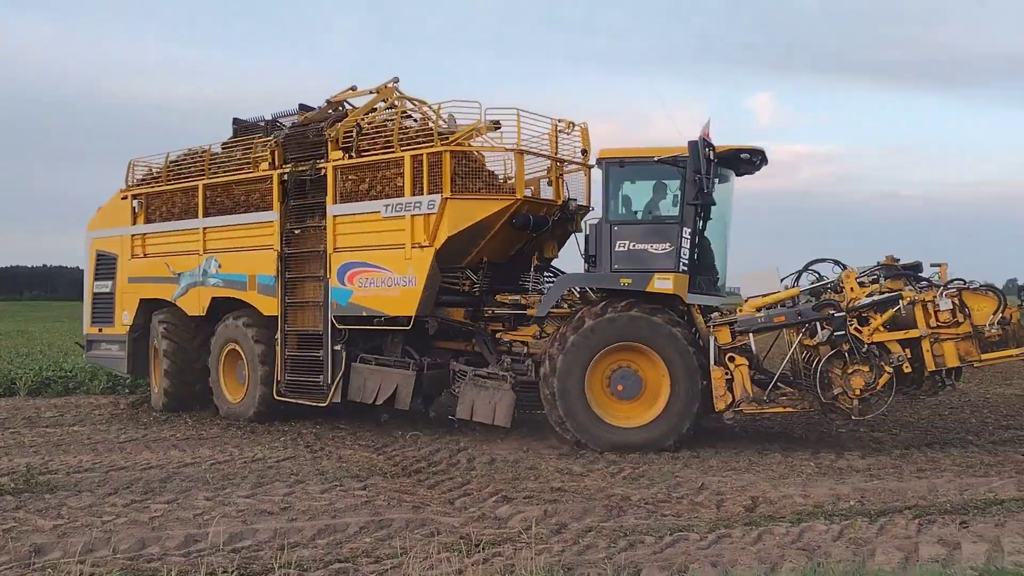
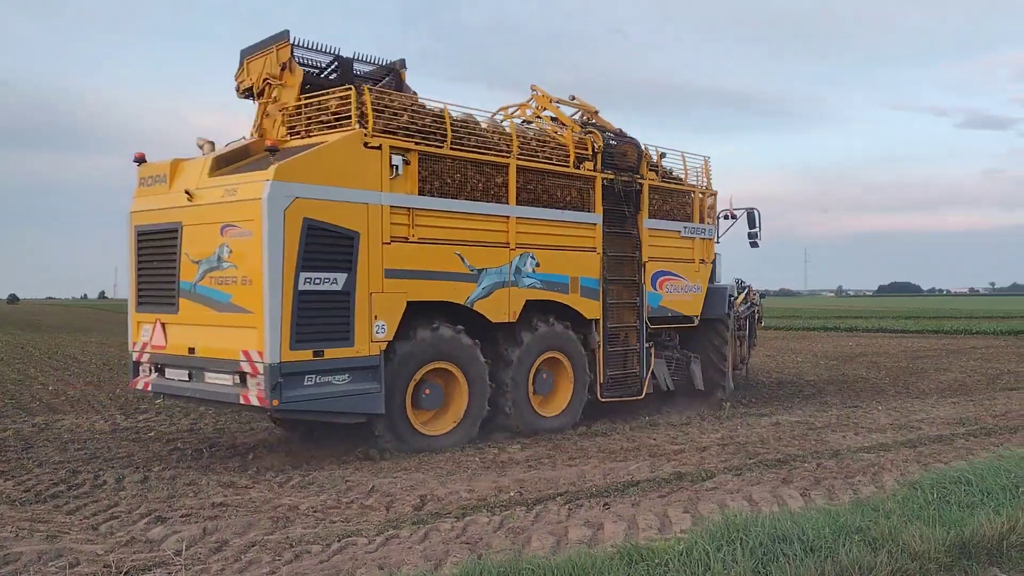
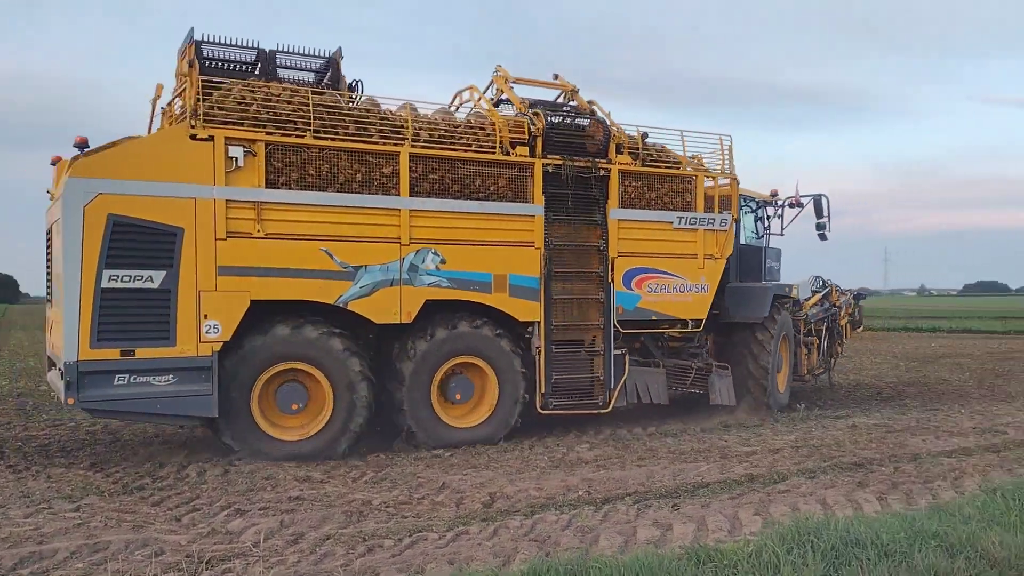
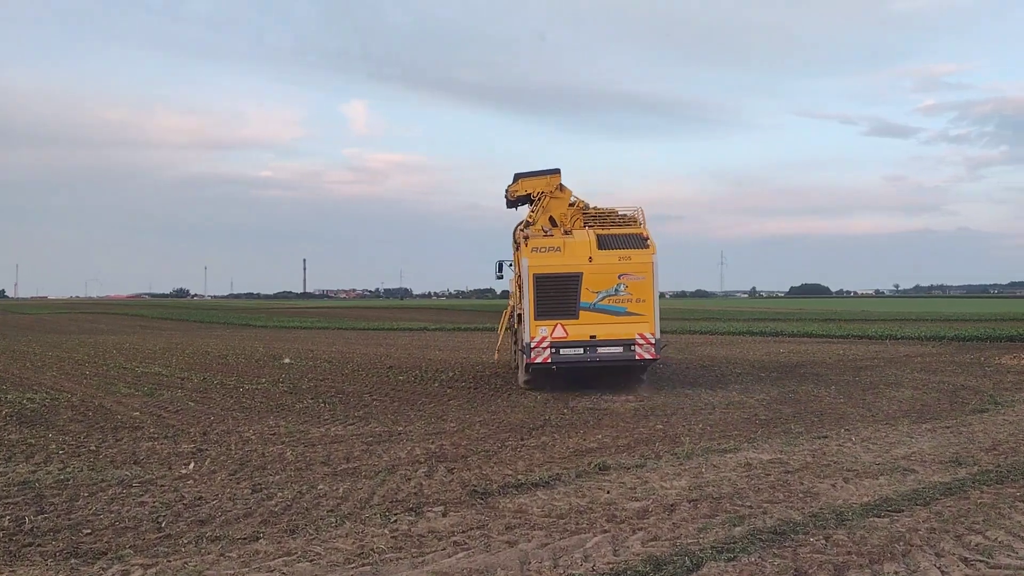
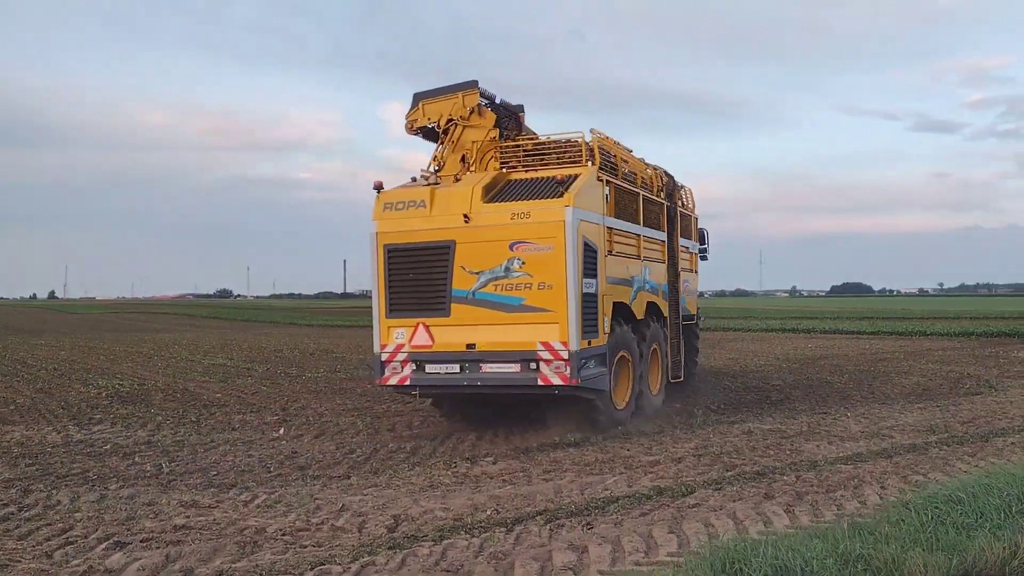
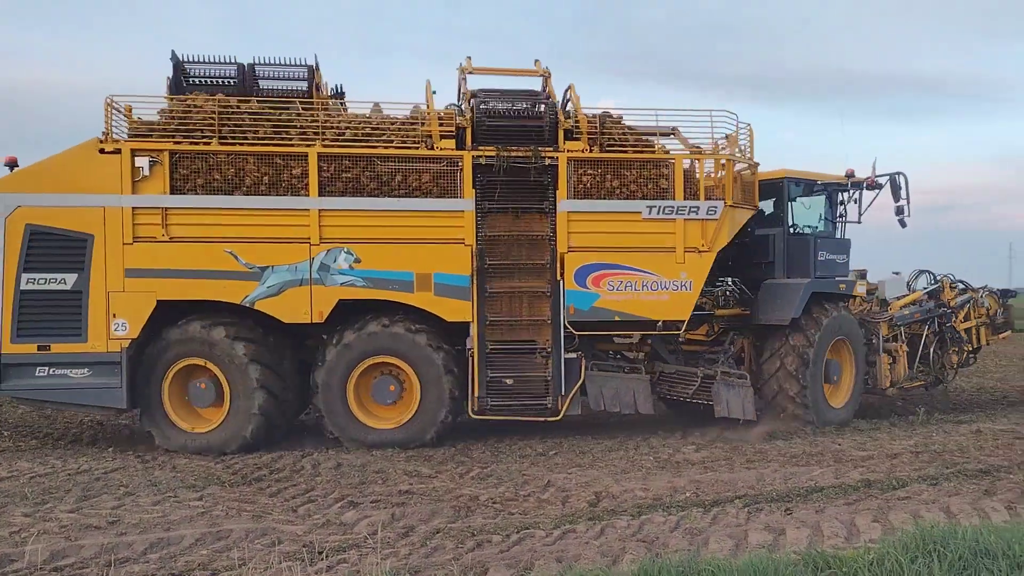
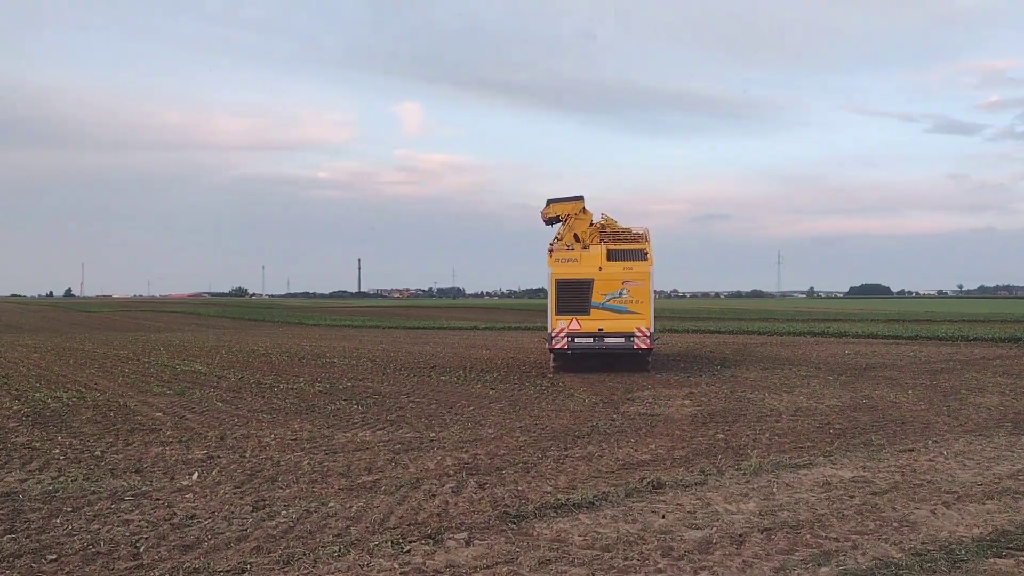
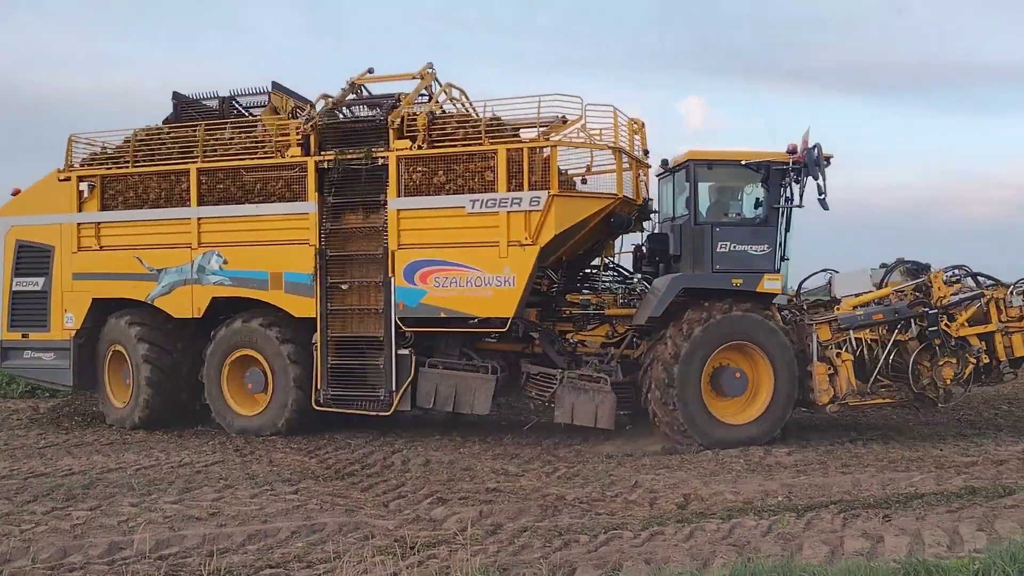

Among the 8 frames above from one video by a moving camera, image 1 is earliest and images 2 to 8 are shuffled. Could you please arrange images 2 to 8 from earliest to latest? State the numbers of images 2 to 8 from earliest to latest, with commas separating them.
8, 6, 3, 2, 5, 4, 7
